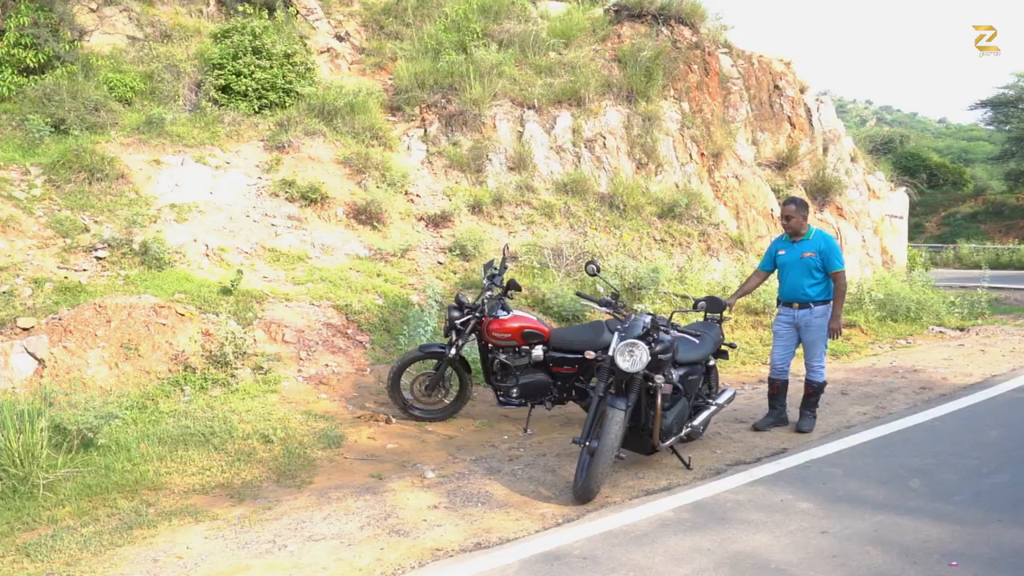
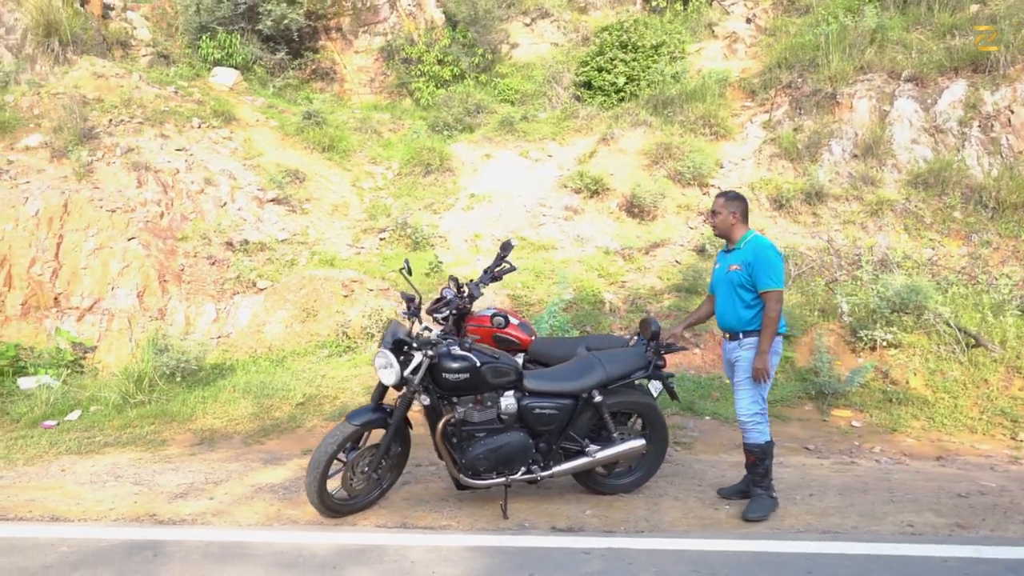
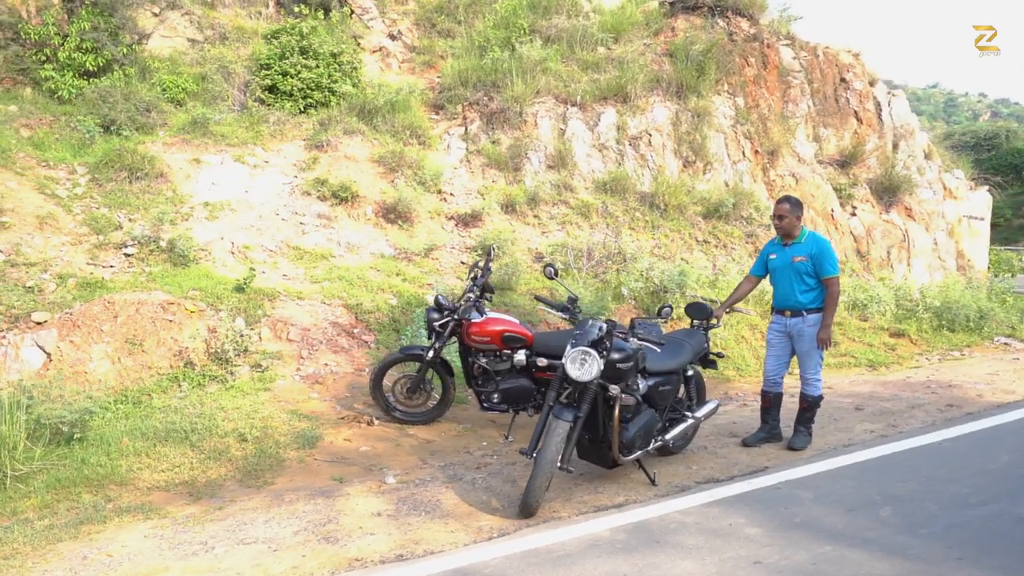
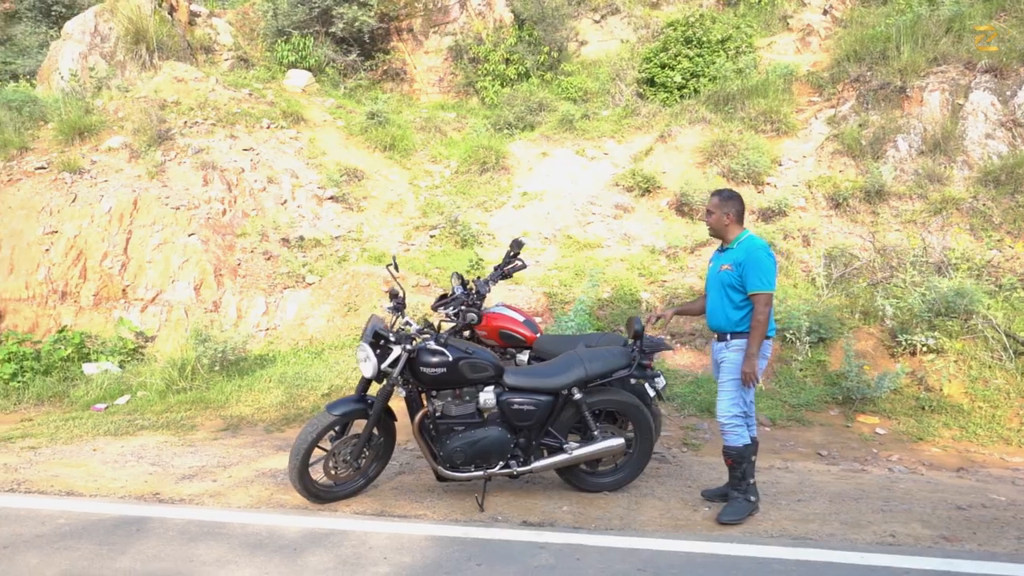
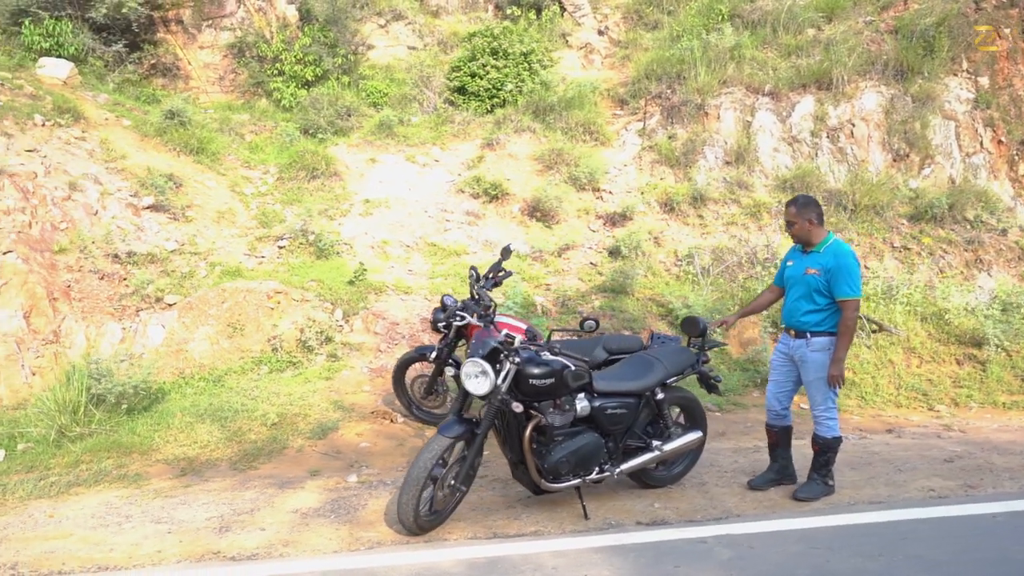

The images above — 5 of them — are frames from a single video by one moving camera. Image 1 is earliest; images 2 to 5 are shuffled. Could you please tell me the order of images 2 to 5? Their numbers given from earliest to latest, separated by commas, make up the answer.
3, 5, 2, 4
